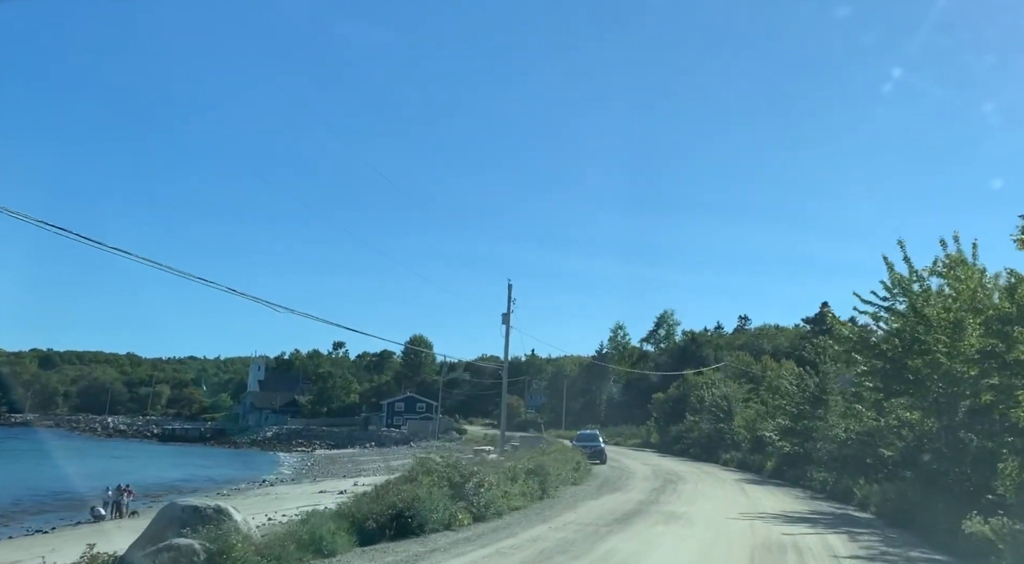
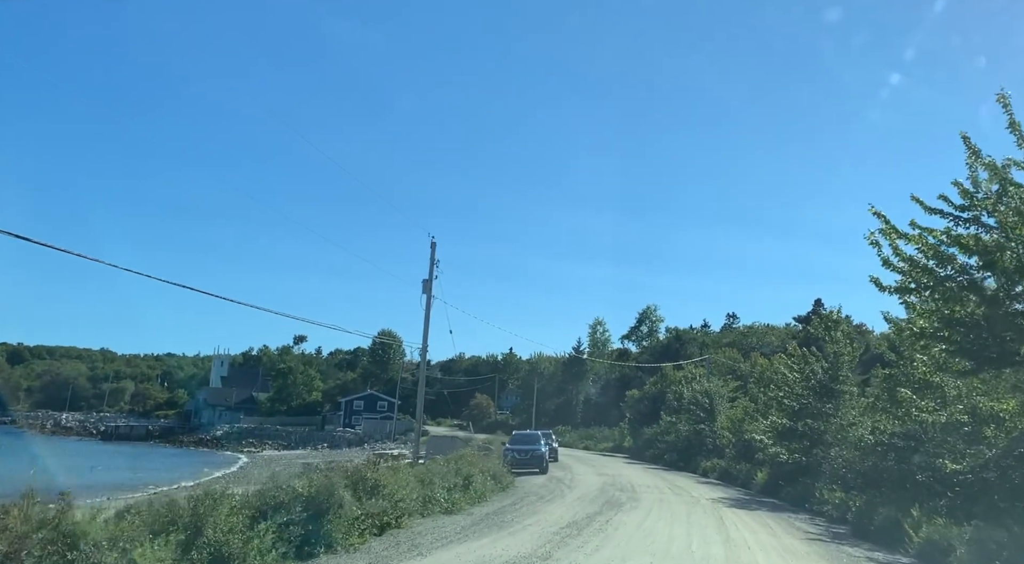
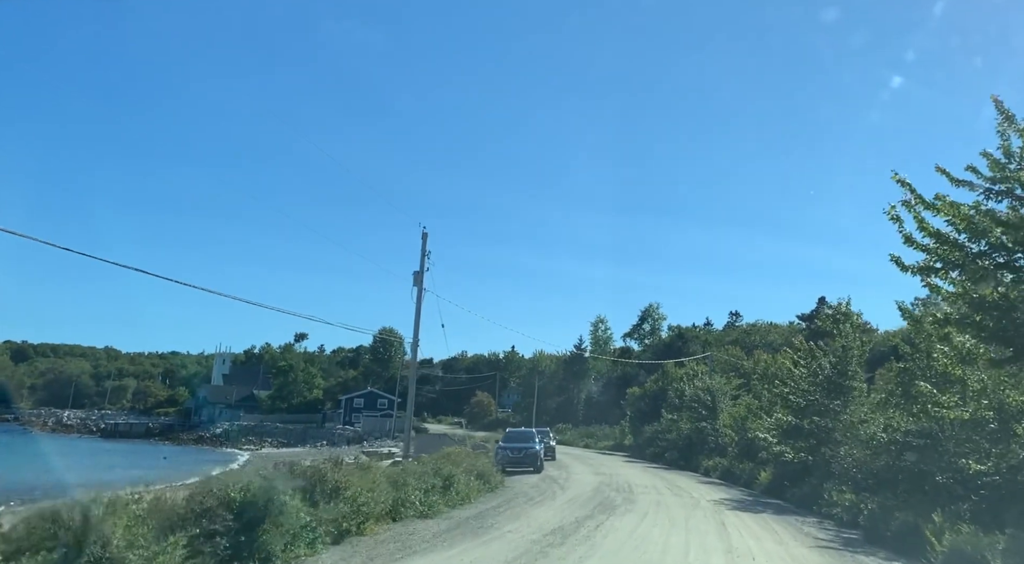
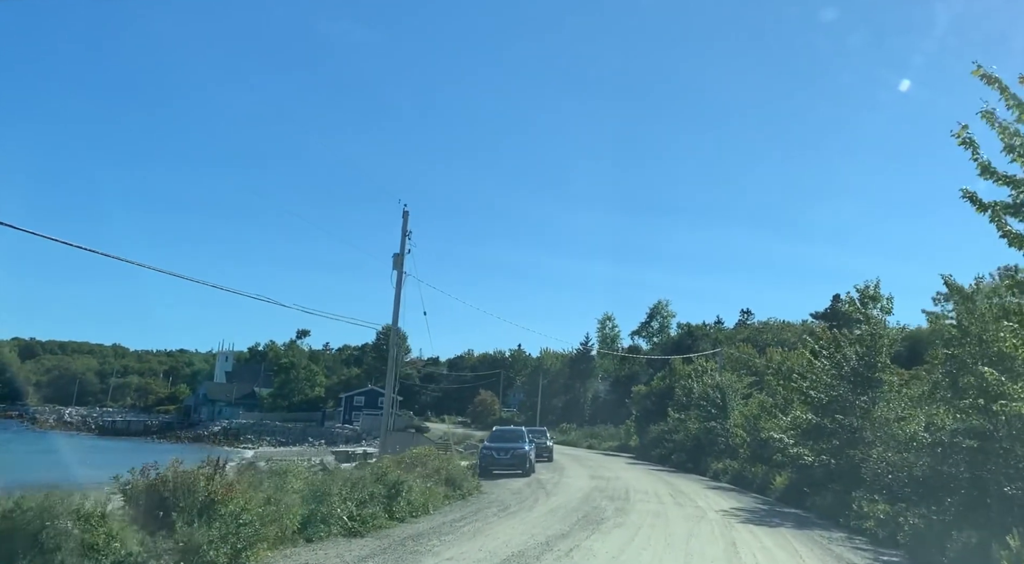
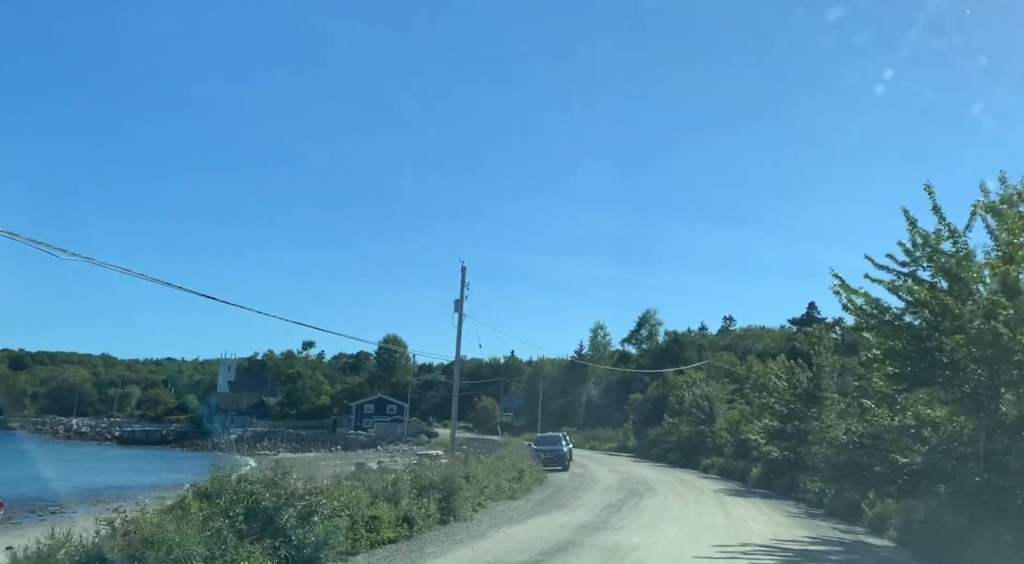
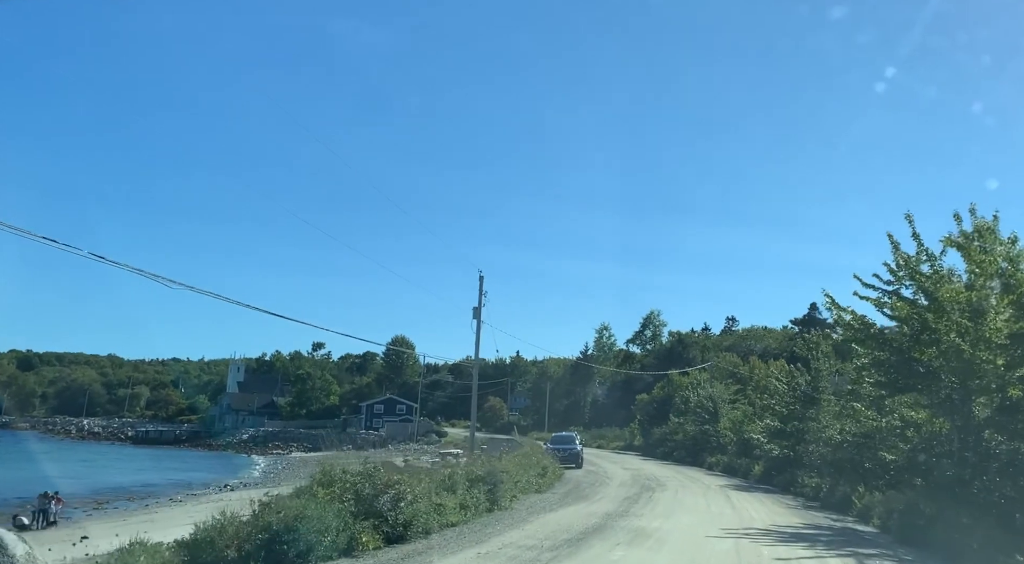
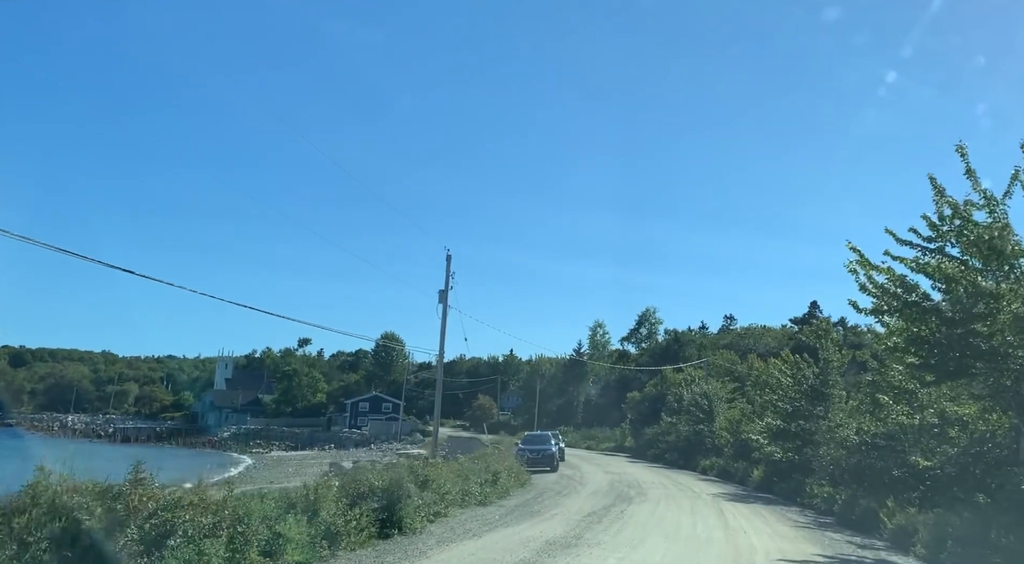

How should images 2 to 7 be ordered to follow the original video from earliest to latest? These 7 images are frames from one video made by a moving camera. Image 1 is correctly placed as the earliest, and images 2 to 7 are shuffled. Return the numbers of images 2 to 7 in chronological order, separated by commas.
6, 5, 7, 2, 3, 4
